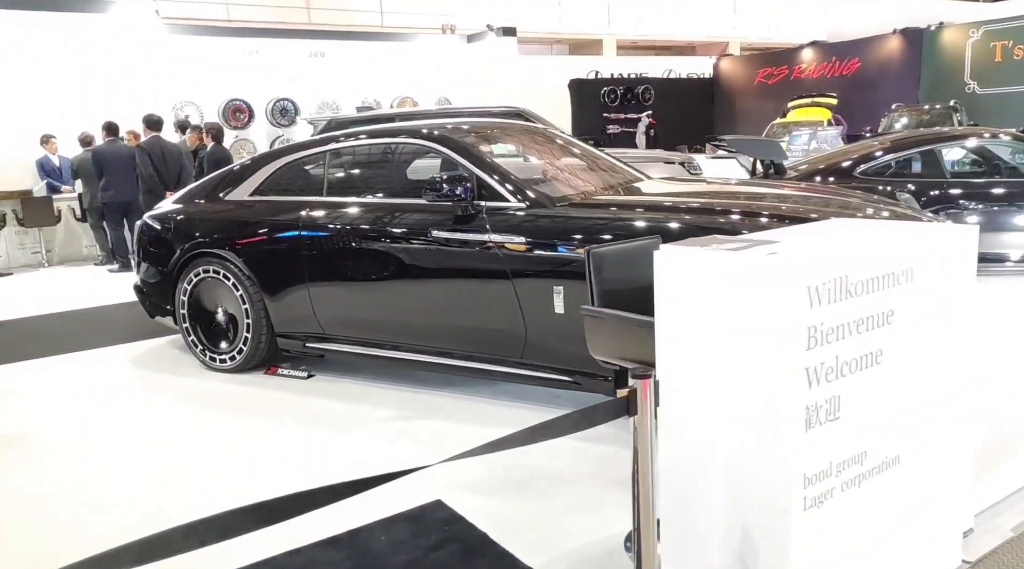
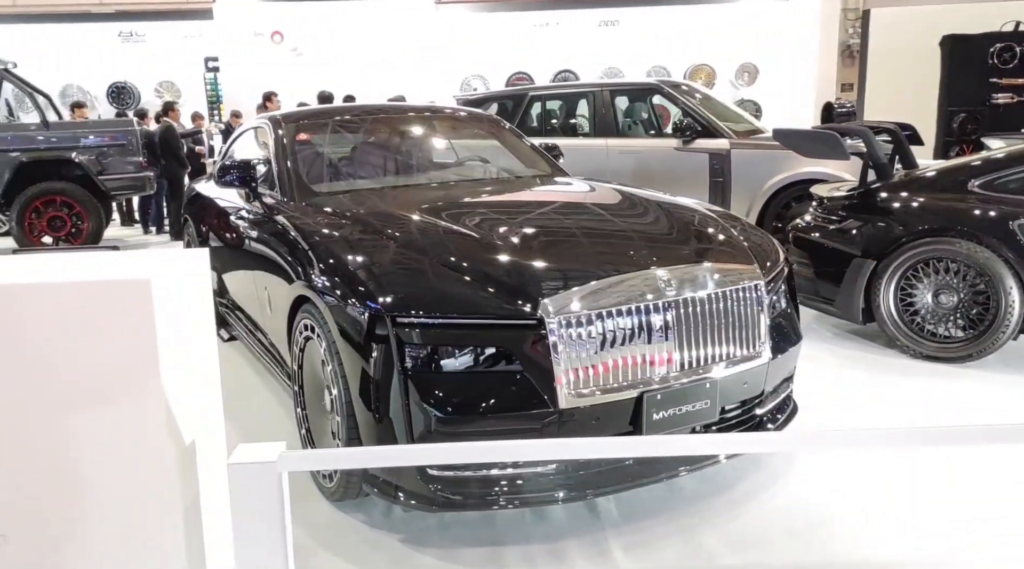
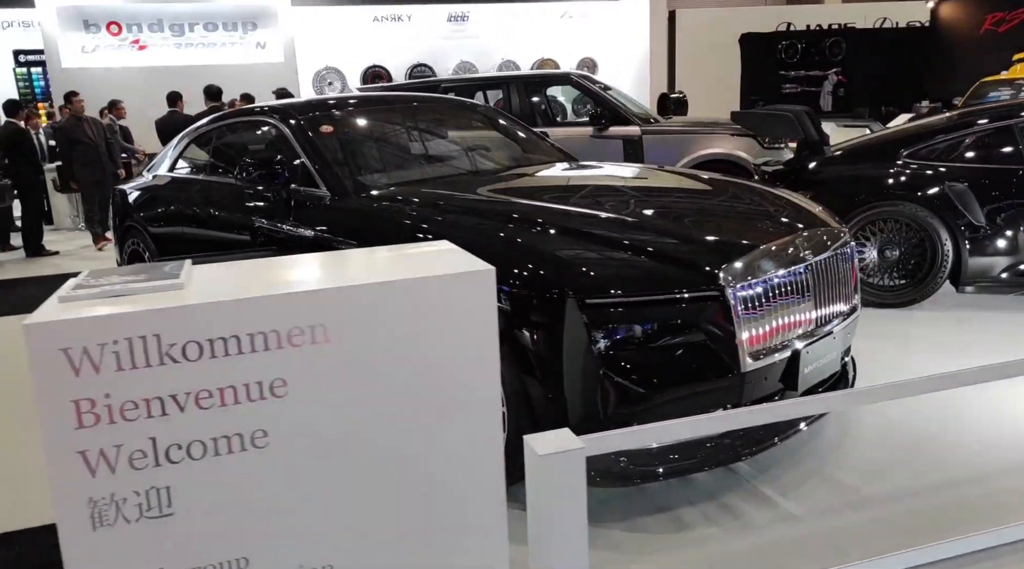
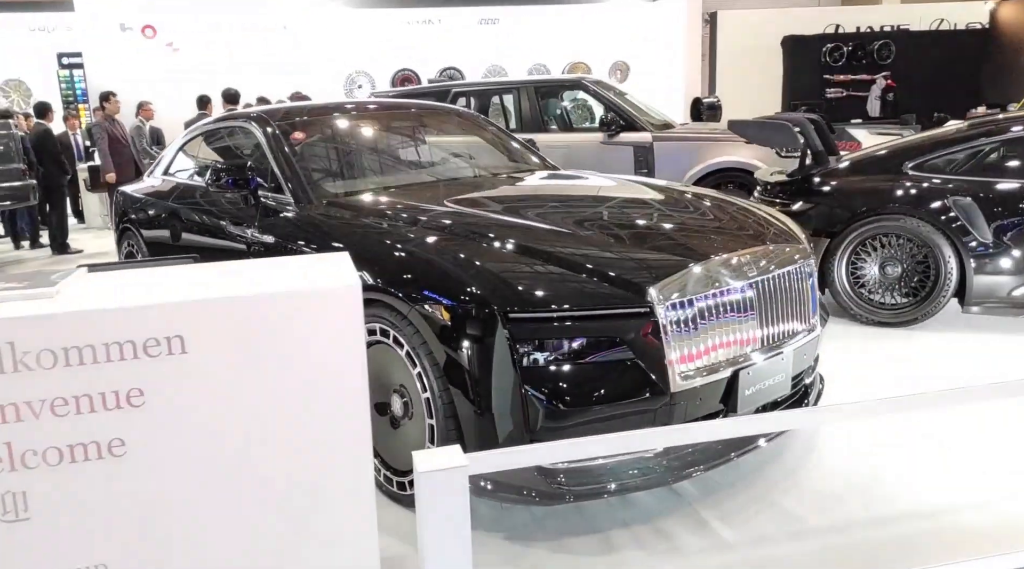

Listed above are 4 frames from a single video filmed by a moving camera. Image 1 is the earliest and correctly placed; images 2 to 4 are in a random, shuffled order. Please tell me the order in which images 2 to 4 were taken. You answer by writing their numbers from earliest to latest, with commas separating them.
3, 4, 2
